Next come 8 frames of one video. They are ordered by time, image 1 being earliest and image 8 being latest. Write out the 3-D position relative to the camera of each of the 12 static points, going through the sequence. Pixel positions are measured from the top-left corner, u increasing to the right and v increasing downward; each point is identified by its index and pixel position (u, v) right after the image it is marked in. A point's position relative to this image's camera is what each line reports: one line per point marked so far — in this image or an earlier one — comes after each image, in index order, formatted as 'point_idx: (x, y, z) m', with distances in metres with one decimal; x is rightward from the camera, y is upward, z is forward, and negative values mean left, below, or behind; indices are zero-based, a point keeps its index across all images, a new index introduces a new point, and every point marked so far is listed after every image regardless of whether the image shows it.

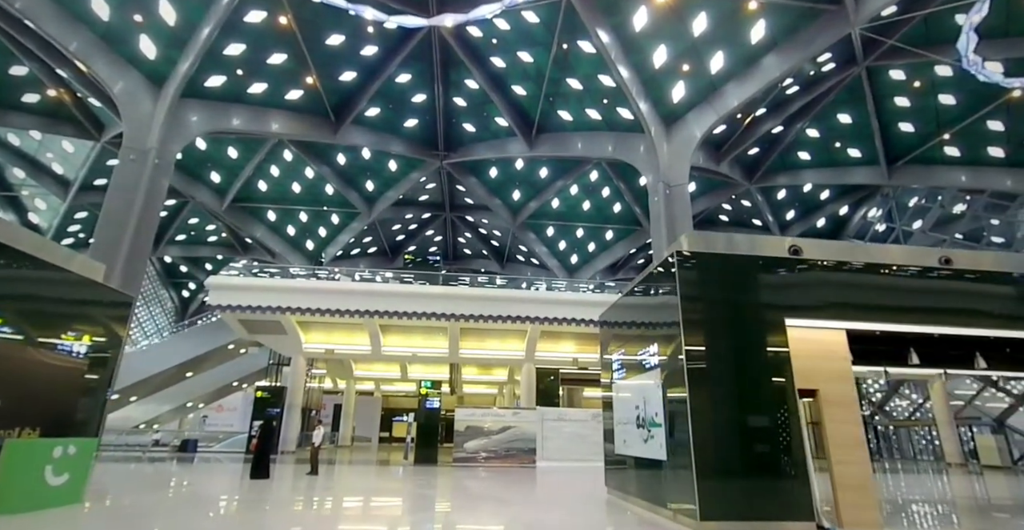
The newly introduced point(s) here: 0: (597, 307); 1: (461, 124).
0: (+2.6, -1.2, +15.3) m
1: (-1.9, +5.4, +19.6) m
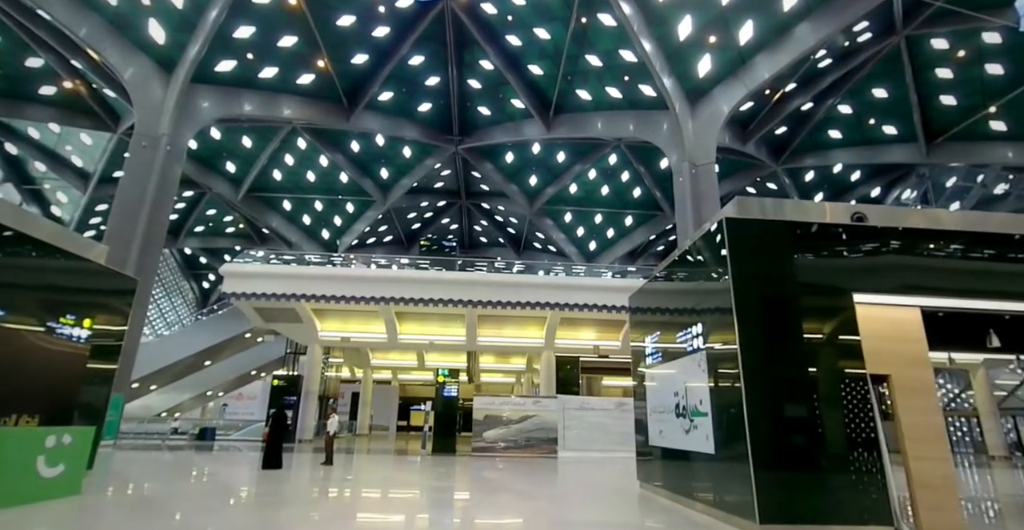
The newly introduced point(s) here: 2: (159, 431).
0: (+3.1, -0.8, +14.8) m
1: (-1.3, +5.9, +19.1) m
2: (-11.6, -5.4, +16.6) m
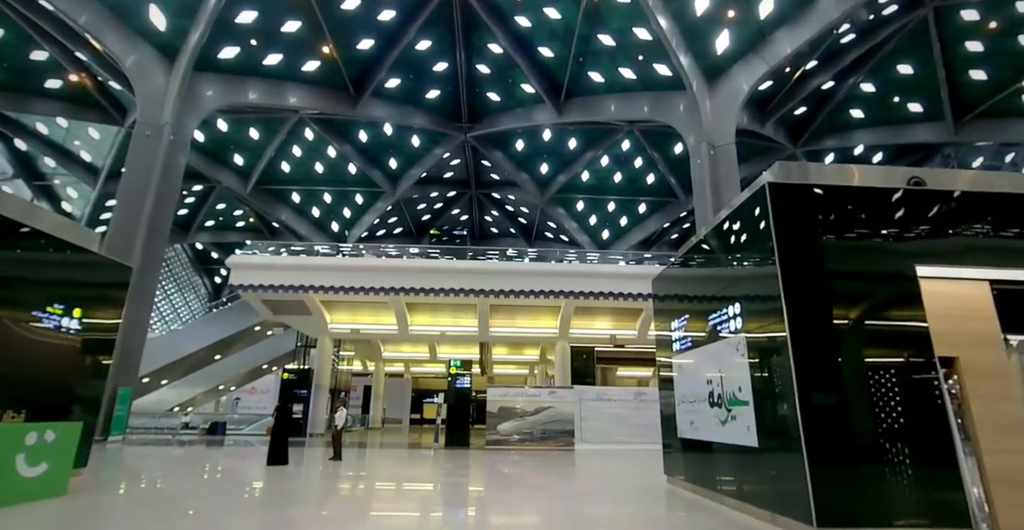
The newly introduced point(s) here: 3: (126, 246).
0: (+3.5, -0.4, +14.3) m
1: (-1.0, +6.3, +18.6) m
2: (-11.1, -5.2, +16.5) m
3: (-8.9, +0.5, +11.7) m
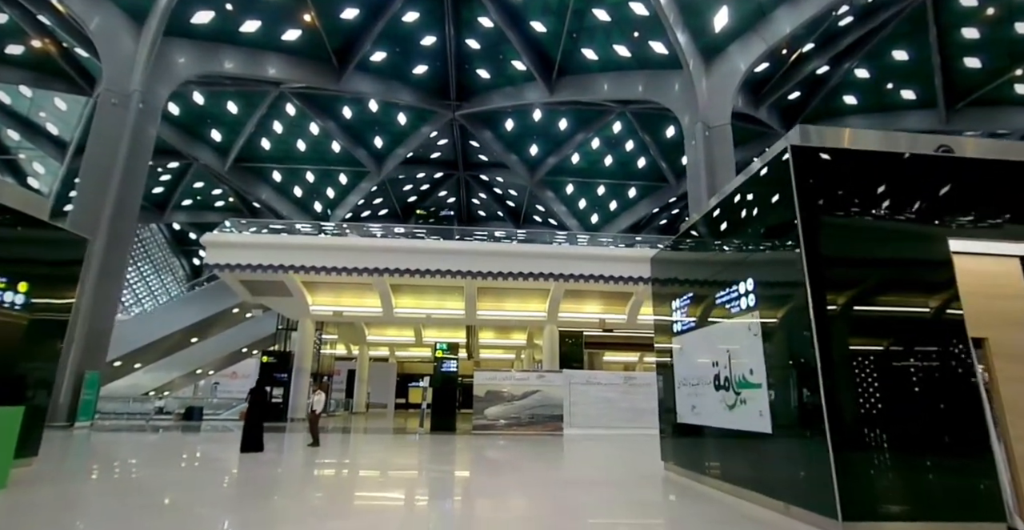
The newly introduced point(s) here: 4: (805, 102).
0: (+3.1, +0.1, +14.1) m
1: (-1.3, +6.9, +18.1) m
2: (-11.5, -4.5, +16.0) m
3: (-9.1, +1.0, +11.1) m
4: (+10.7, +6.0, +18.6) m
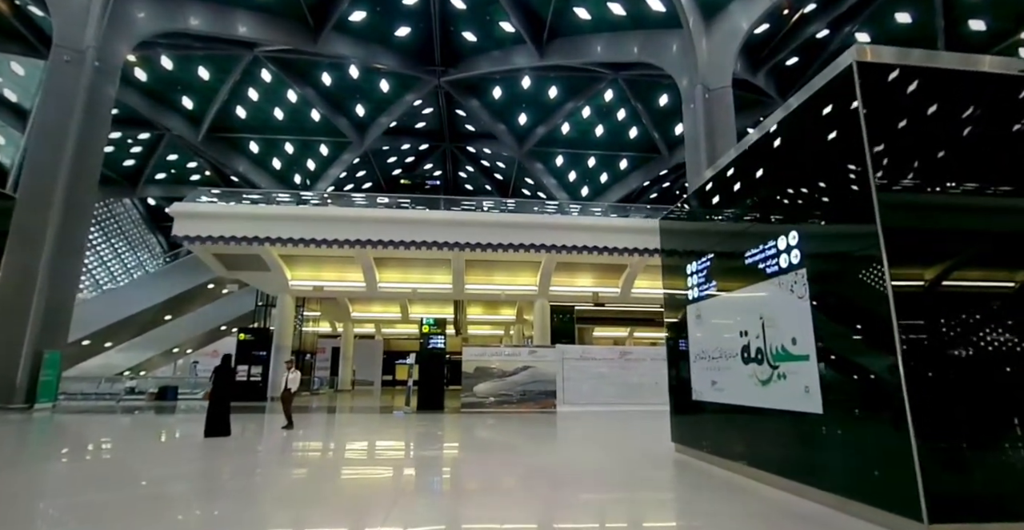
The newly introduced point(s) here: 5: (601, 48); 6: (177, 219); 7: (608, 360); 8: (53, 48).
0: (+2.9, +0.8, +13.5) m
1: (-1.7, +7.8, +17.1) m
2: (-11.8, -3.8, +15.3) m
3: (-9.3, +1.6, +10.2) m
4: (+10.3, +6.9, +18.0) m
5: (+2.7, +6.5, +15.3) m
6: (-7.9, +1.1, +12.1) m
7: (+2.4, -2.3, +12.7) m
8: (-9.7, +4.6, +10.8) m
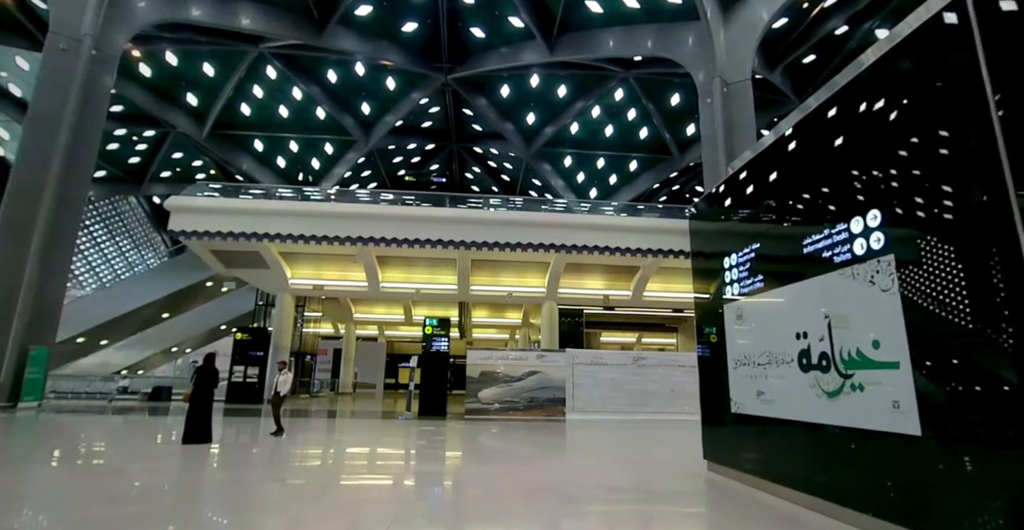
0: (+3.0, +0.8, +13.0) m
1: (-1.4, +7.8, +16.7) m
2: (-11.7, -3.7, +14.9) m
3: (-9.2, +1.7, +9.9) m
4: (+10.6, +6.8, +17.5) m
5: (+2.9, +6.4, +14.9) m
6: (-7.7, +1.2, +11.8) m
7: (+2.5, -2.4, +12.1) m
8: (-9.5, +4.7, +10.5) m
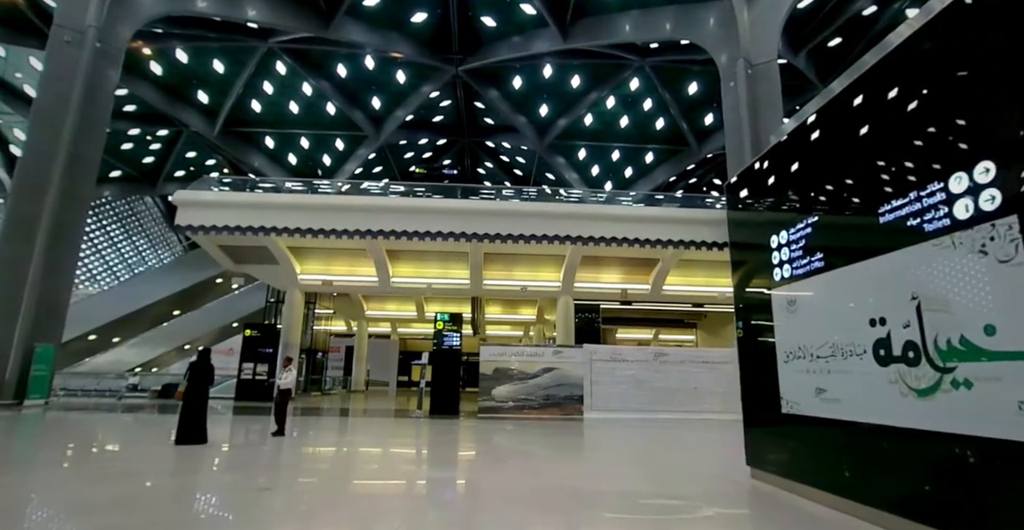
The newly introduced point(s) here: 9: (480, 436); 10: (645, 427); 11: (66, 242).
0: (+3.4, +1.0, +12.5) m
1: (-1.0, +7.9, +16.3) m
2: (-11.3, -3.6, +14.8) m
3: (-8.9, +1.8, +9.7) m
4: (+11.0, +7.0, +16.8) m
5: (+3.3, +6.6, +14.4) m
6: (-7.4, +1.3, +11.5) m
7: (+2.8, -2.2, +11.7) m
8: (-9.2, +4.8, +10.3) m
9: (-0.5, -2.8, +8.5) m
10: (+2.5, -3.0, +9.5) m
11: (-8.7, +0.5, +10.0) m
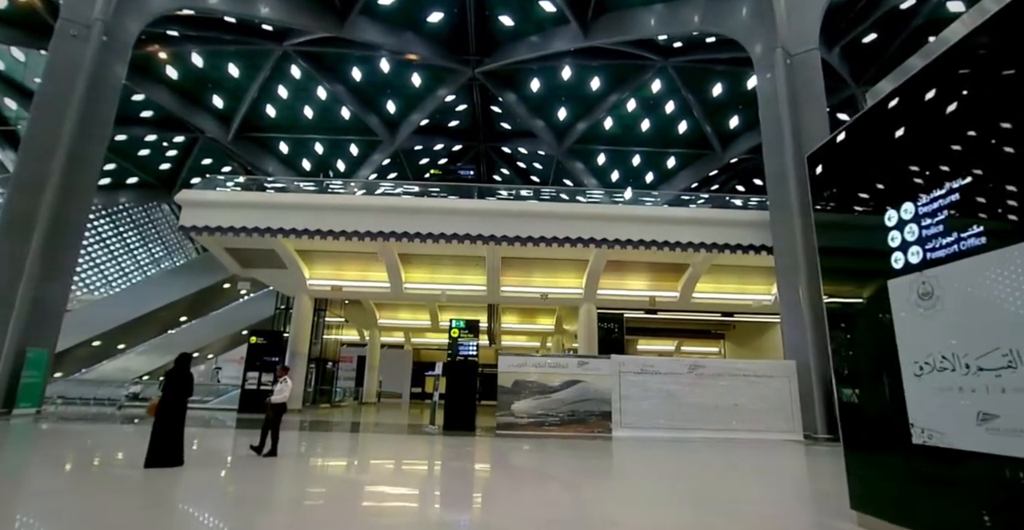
0: (+3.8, +0.8, +11.8) m
1: (-0.5, +7.7, +15.8) m
2: (-10.8, -3.7, +14.3) m
3: (-8.5, +1.7, +9.3) m
4: (+11.6, +6.7, +15.9) m
5: (+3.8, +6.4, +13.7) m
6: (-7.0, +1.2, +11.1) m
7: (+3.3, -2.3, +10.8) m
8: (-8.8, +4.8, +10.0) m
9: (-0.2, -2.9, +7.8) m
10: (+2.8, -3.1, +8.7) m
11: (-8.4, +0.4, +9.5) m
